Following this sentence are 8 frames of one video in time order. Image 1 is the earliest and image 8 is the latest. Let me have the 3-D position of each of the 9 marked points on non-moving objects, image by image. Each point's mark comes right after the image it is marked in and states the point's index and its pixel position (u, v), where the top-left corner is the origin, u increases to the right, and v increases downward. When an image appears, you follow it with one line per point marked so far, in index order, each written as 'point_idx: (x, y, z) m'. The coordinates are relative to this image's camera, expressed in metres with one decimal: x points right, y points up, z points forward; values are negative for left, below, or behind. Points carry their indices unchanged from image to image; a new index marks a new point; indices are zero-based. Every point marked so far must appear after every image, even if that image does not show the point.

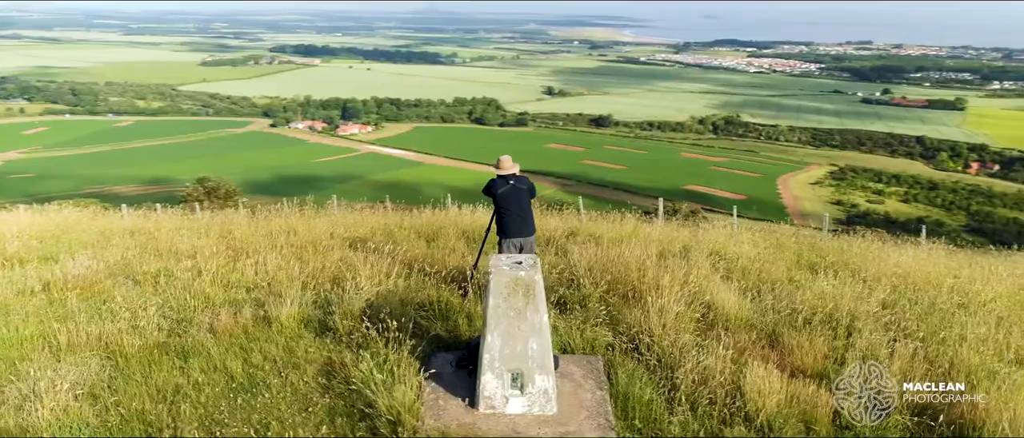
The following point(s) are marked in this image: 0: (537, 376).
0: (+0.1, -0.9, +4.3) m
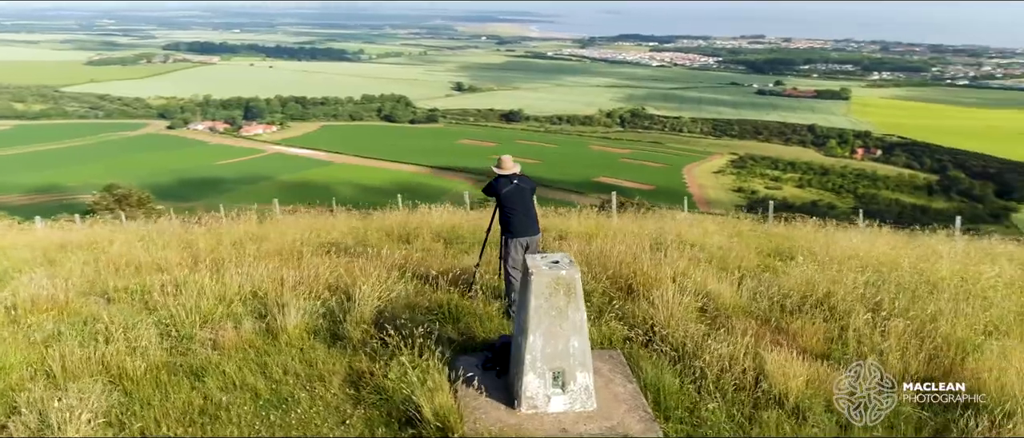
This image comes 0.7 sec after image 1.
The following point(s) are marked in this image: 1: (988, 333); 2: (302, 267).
0: (+0.4, -0.9, +4.4) m
1: (+3.8, -0.9, +5.6) m
2: (-2.0, -0.5, +6.8) m
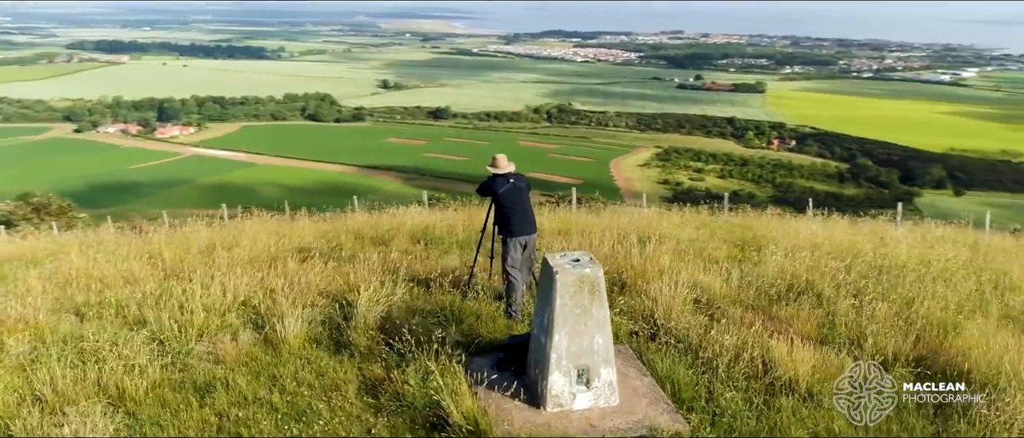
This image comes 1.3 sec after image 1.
0: (+0.6, -0.9, +4.4) m
1: (+3.8, -0.8, +6.0) m
2: (-2.1, -0.5, +6.6) m
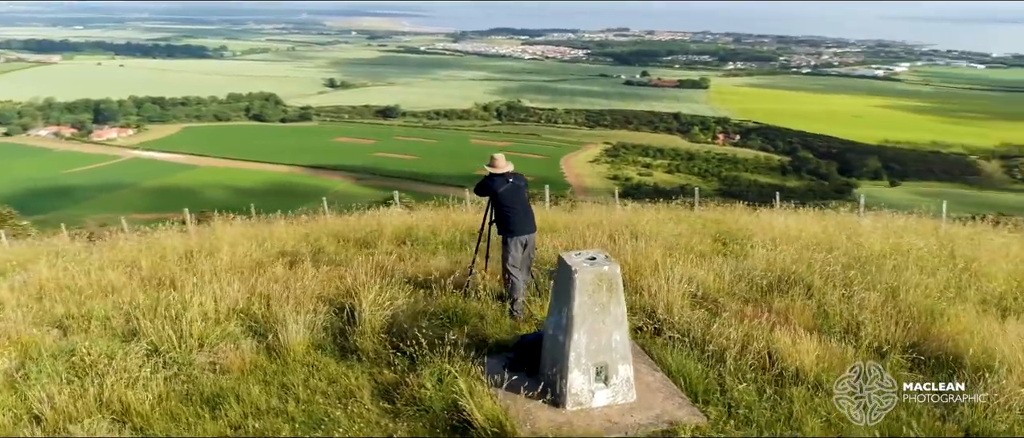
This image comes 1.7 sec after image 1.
0: (+0.7, -0.9, +4.4) m
1: (+3.8, -0.7, +6.2) m
2: (-2.1, -0.5, +6.4) m
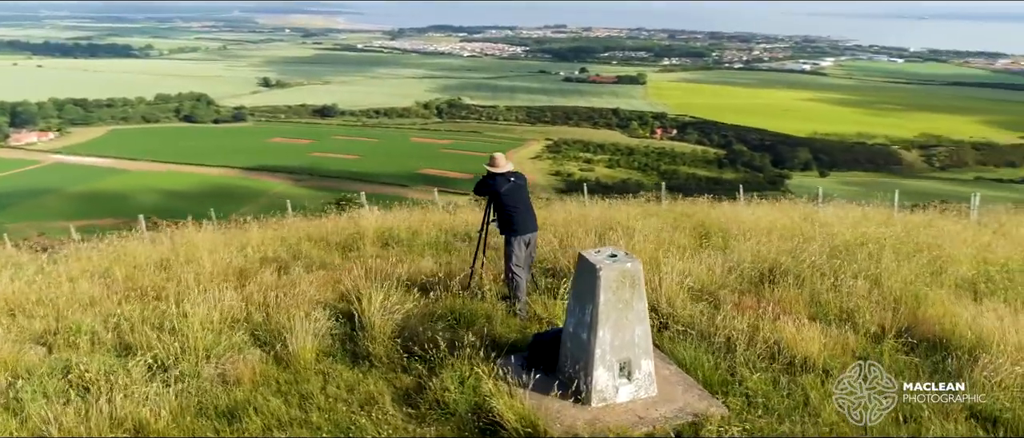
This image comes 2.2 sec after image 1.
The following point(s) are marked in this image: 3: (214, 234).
0: (+0.8, -0.9, +4.5) m
1: (+3.8, -0.6, +6.5) m
2: (-2.1, -0.6, +6.3) m
3: (-3.9, -0.2, +9.3) m
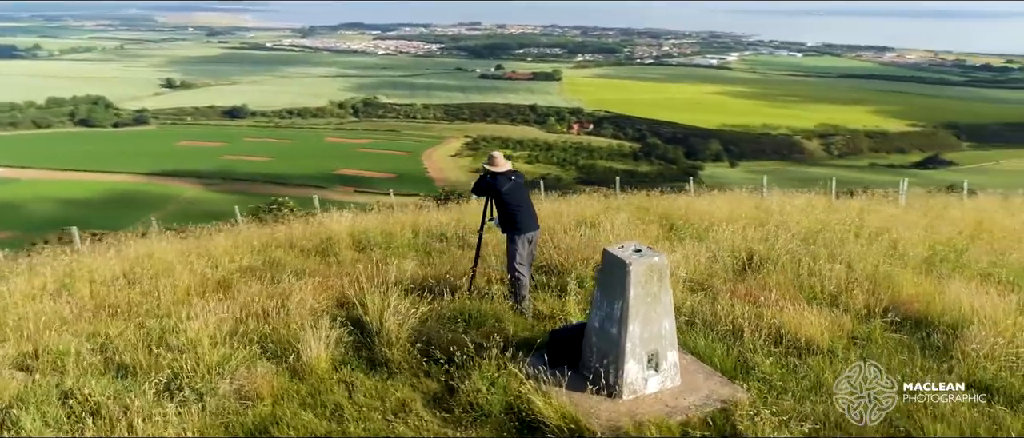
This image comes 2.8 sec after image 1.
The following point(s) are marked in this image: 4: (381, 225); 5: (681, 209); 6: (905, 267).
0: (+1.0, -0.9, +4.6) m
1: (+3.7, -0.5, +6.9) m
2: (-2.1, -0.7, +6.0) m
3: (-4.2, -0.3, +8.8) m
4: (-1.7, -0.1, +9.3) m
5: (+2.5, +0.1, +10.7) m
6: (+3.9, -0.5, +7.0) m
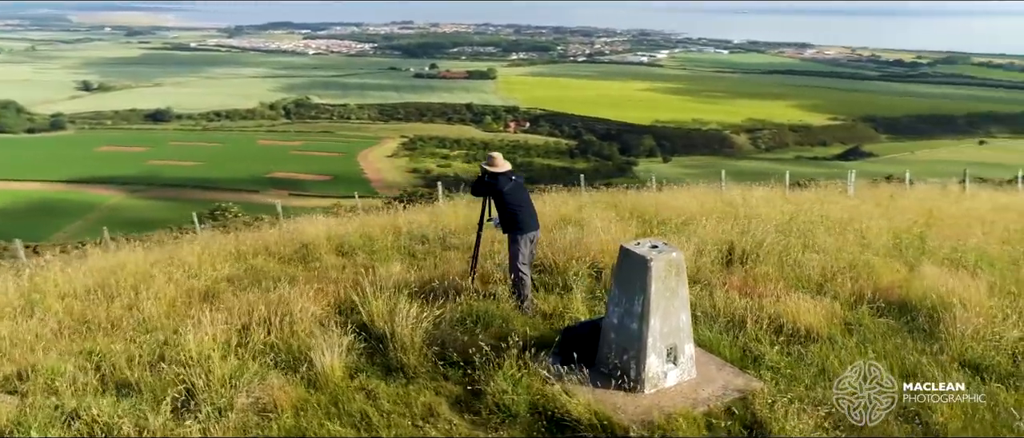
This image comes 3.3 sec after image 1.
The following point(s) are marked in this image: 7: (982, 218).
0: (+1.1, -0.8, +4.7) m
1: (+3.6, -0.4, +7.3) m
2: (-2.1, -0.7, +5.9) m
3: (-4.5, -0.4, +8.5) m
4: (-2.0, -0.1, +9.1) m
5: (+2.1, +0.2, +10.9) m
6: (+3.8, -0.4, +7.4) m
7: (+6.7, 0.0, +10.1) m
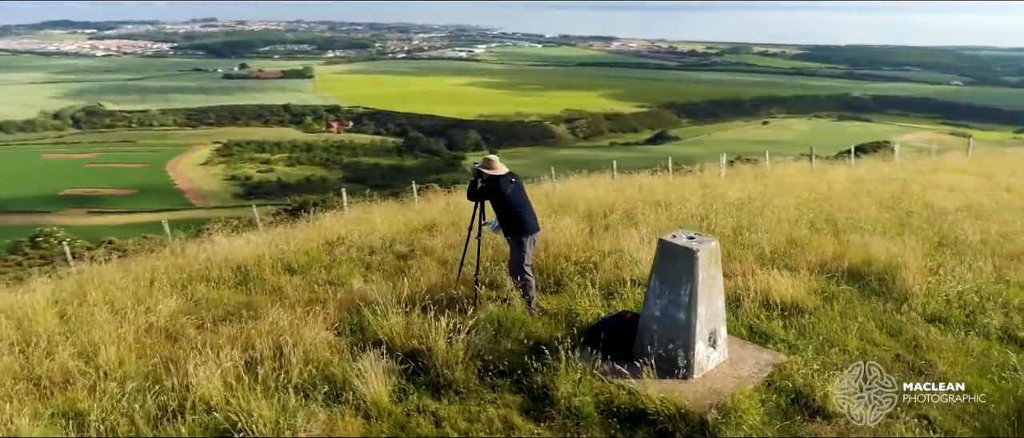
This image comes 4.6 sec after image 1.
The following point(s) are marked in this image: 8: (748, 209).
0: (+1.5, -0.8, +5.0) m
1: (+3.2, -0.1, +8.0) m
2: (-2.0, -0.9, +5.3) m
3: (-4.9, -0.8, +7.3) m
4: (-2.7, -0.3, +8.5) m
5: (+0.8, +0.3, +11.2) m
6: (+3.4, -0.1, +8.2) m
7: (+5.5, +0.5, +11.5) m
8: (+2.9, +0.2, +9.4) m
